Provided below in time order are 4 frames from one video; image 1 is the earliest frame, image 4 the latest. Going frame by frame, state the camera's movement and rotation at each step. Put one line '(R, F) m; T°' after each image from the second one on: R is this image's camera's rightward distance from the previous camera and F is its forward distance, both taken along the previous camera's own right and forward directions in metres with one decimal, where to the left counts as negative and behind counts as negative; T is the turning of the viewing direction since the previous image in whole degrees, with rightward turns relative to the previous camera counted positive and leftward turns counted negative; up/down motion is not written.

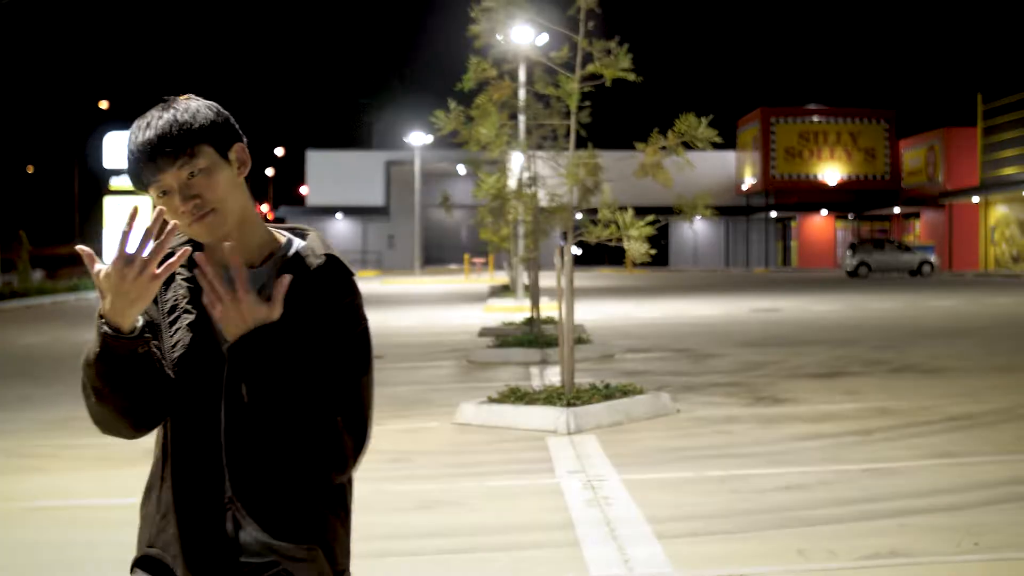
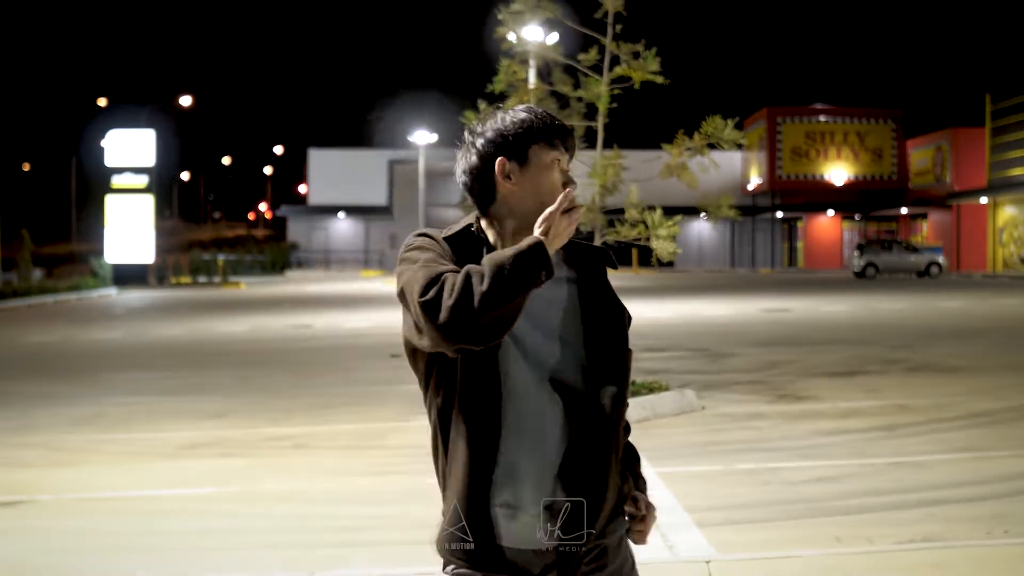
(-0.4, -0.3) m; +1°
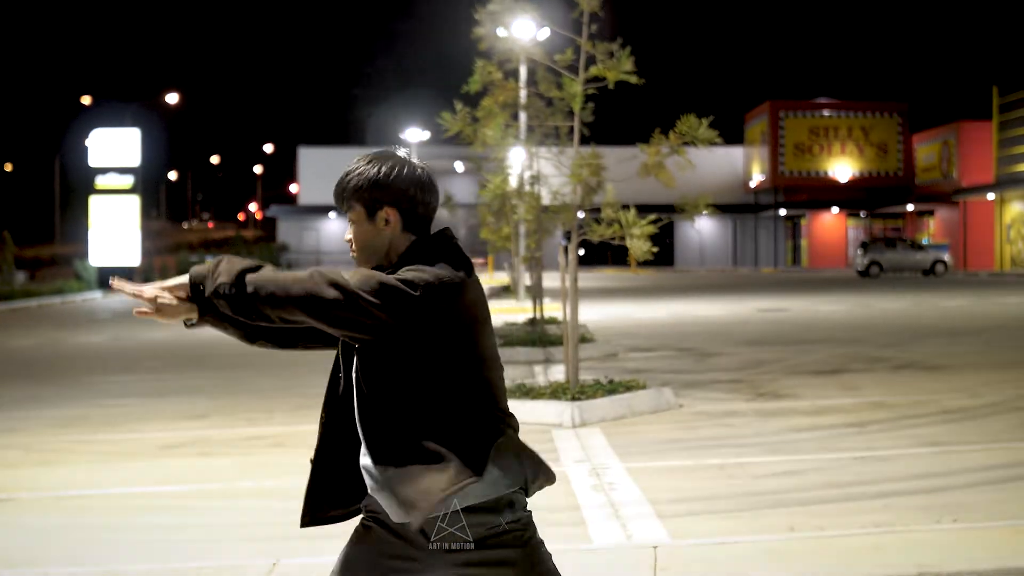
(+0.7, +0.1) m; -2°
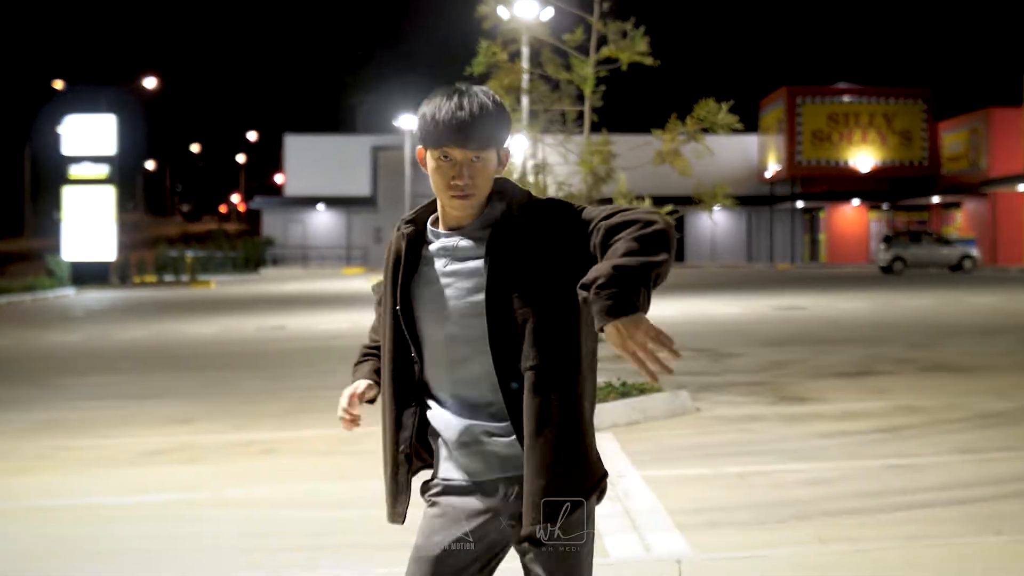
(0.0, +0.9) m; 0°
